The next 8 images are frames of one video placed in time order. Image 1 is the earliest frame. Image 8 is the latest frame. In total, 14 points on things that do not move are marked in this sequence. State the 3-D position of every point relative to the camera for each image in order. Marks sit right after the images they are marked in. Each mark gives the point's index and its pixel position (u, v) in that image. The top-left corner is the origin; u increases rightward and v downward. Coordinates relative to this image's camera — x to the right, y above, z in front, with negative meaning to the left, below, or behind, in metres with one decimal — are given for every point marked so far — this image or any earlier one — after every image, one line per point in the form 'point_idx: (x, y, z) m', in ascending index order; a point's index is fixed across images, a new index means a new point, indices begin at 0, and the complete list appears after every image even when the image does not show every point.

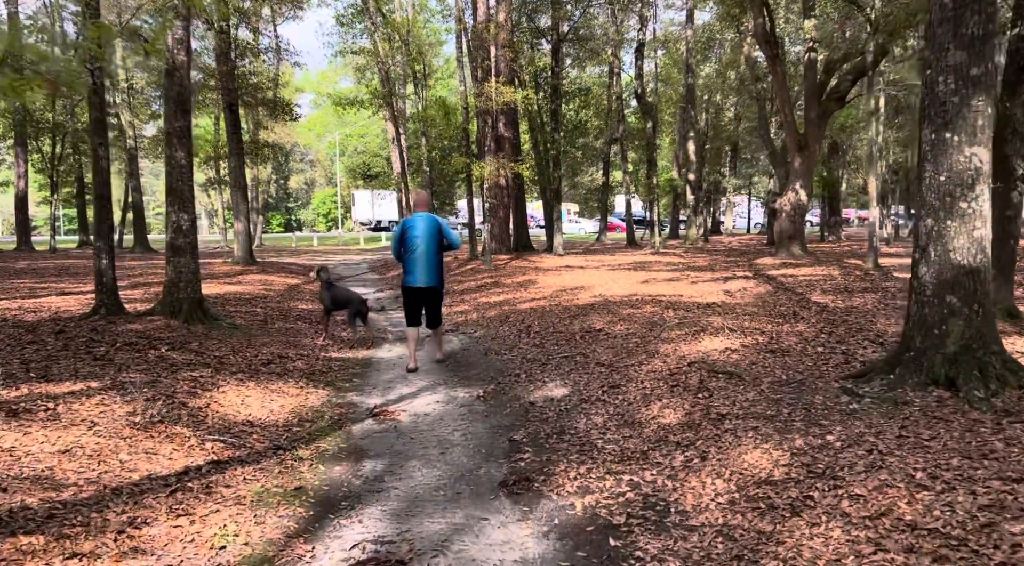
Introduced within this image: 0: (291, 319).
0: (-2.9, -0.5, +9.9) m
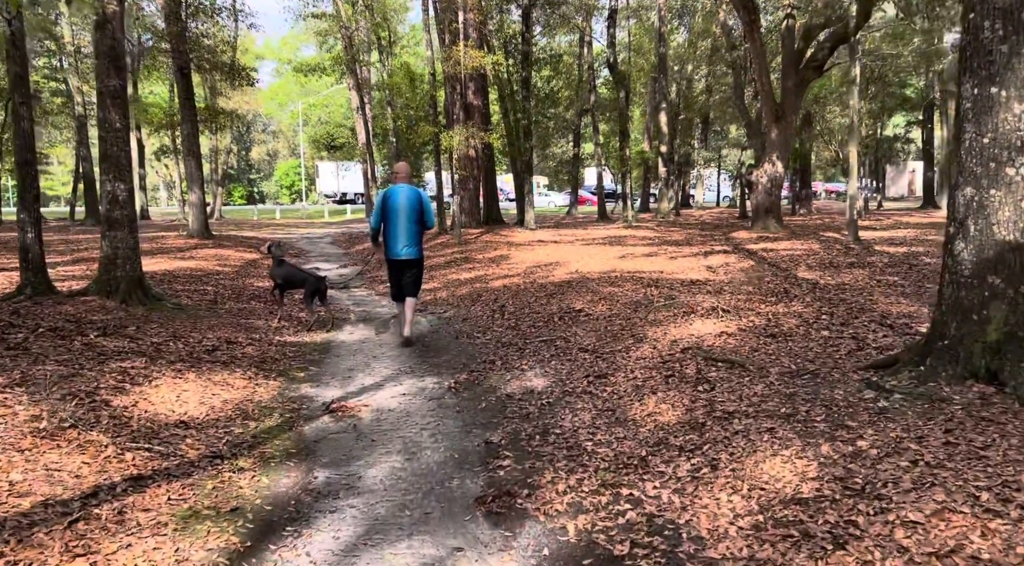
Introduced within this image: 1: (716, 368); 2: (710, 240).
0: (-3.2, -0.2, +9.2) m
1: (+1.3, -0.5, +4.7) m
2: (+4.1, +0.9, +16.2) m
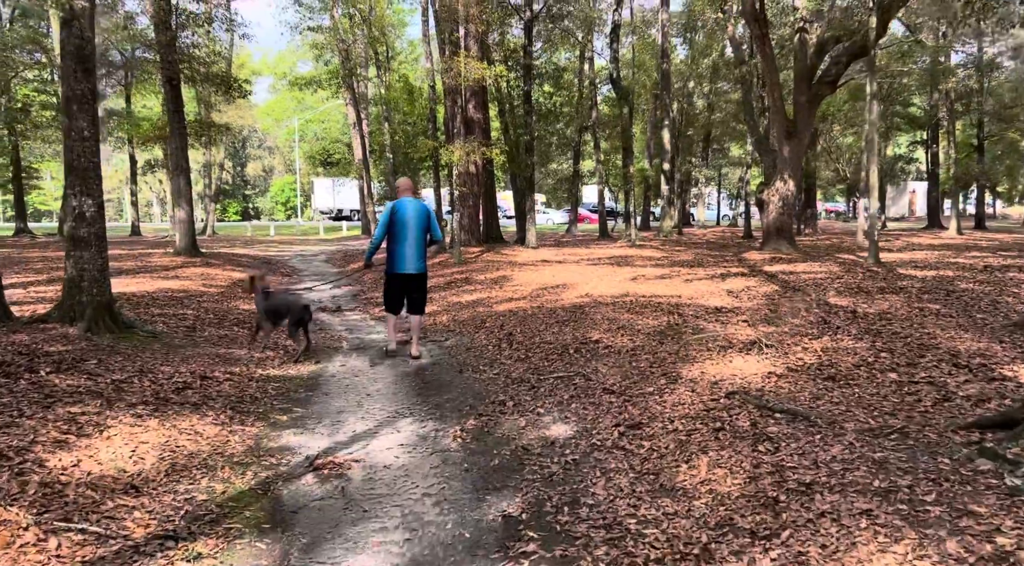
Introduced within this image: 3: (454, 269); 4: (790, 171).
0: (-3.1, -0.5, +8.4) m
1: (+1.4, -0.7, +4.0) m
2: (+4.2, +0.4, +15.5) m
3: (-1.1, +0.3, +14.0) m
4: (+6.3, +2.6, +17.7) m
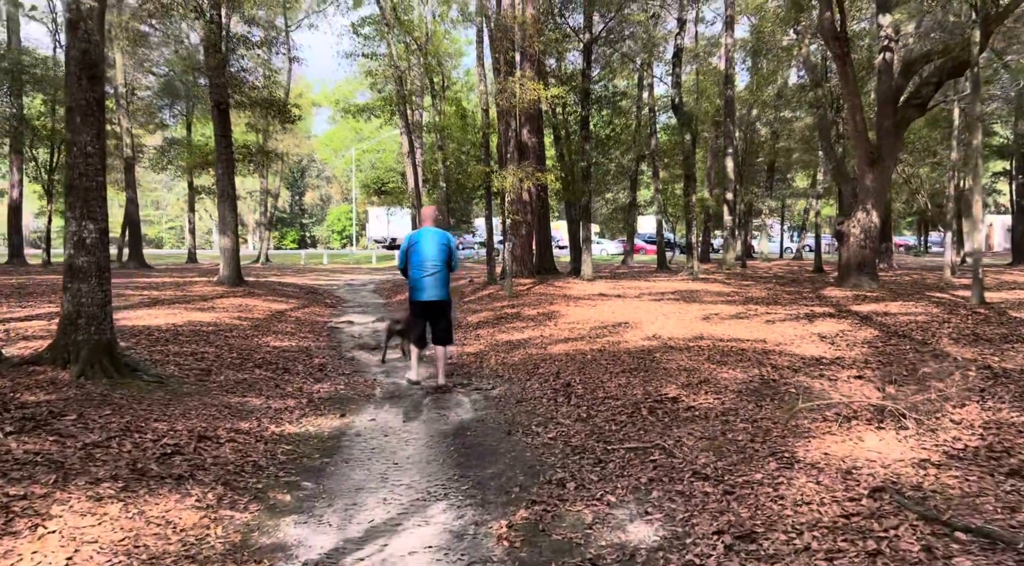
0: (-2.6, -0.8, +7.5) m
1: (+1.6, -0.9, +2.8) m
2: (+5.2, -0.3, +14.1) m
3: (-0.1, -0.3, +13.0) m
4: (+7.5, +1.7, +16.2) m
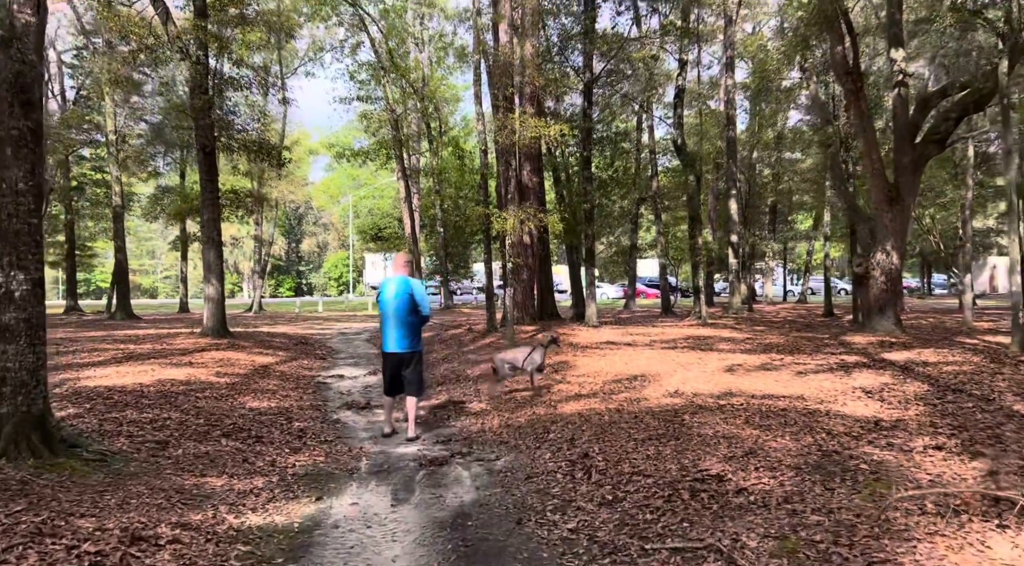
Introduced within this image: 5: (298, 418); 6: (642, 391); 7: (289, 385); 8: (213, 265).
0: (-2.5, -1.3, +6.5) m
1: (+1.7, -1.1, +1.8) m
2: (+5.2, -1.1, +13.1) m
3: (-0.1, -1.1, +12.0) m
4: (+7.6, +0.8, +15.4) m
5: (-2.2, -1.4, +7.9) m
6: (+1.4, -1.1, +8.1) m
7: (-3.0, -1.4, +10.4) m
8: (-6.1, +0.4, +15.9) m
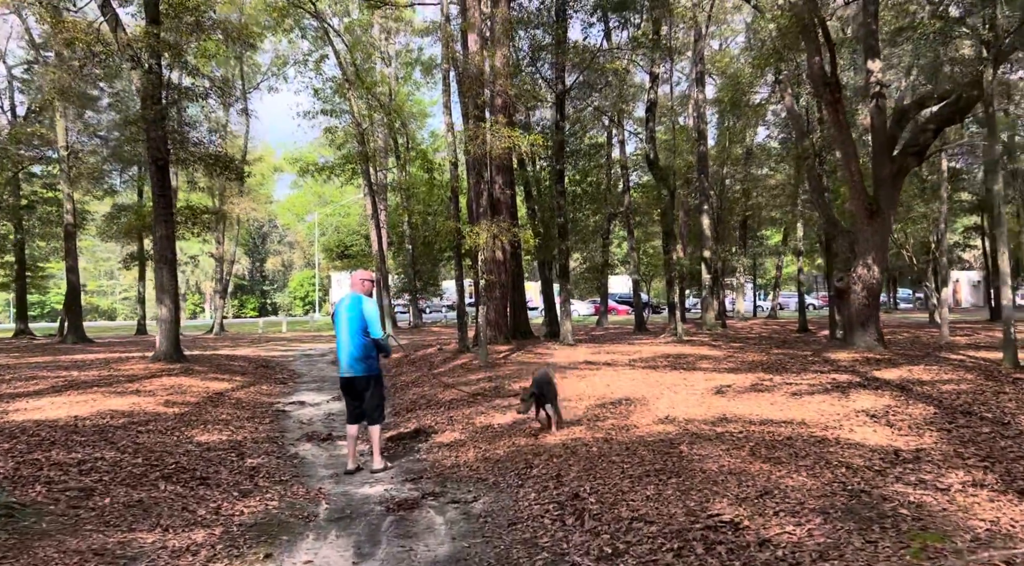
0: (-2.7, -1.4, +5.7) m
1: (+1.7, -1.1, +1.2) m
2: (+4.8, -1.3, +12.7) m
3: (-0.5, -1.4, +11.3) m
4: (+7.0, +0.6, +15.0) m
5: (-2.4, -1.6, +7.1) m
6: (+1.1, -1.3, +7.4) m
7: (-3.3, -1.6, +9.6) m
8: (-6.7, 0.0, +14.9) m
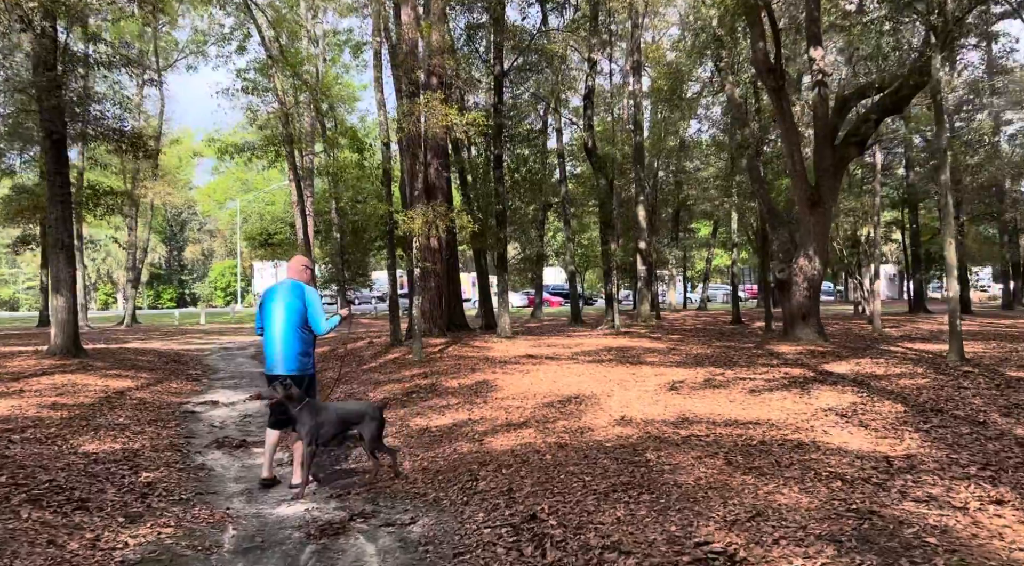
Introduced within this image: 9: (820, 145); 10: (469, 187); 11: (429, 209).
0: (-3.0, -1.3, +4.7) m
1: (+1.7, -1.1, +0.5) m
2: (+3.8, -1.2, +12.3) m
3: (-1.3, -1.2, +10.4) m
4: (+5.8, +0.7, +14.8) m
5: (-2.9, -1.4, +6.1) m
6: (+0.6, -1.2, +6.7) m
7: (-4.0, -1.5, +8.5) m
8: (-7.8, +0.2, +13.5) m
9: (+5.8, +2.6, +14.7) m
10: (-1.0, +2.3, +18.0) m
11: (-1.3, +1.2, +12.4) m
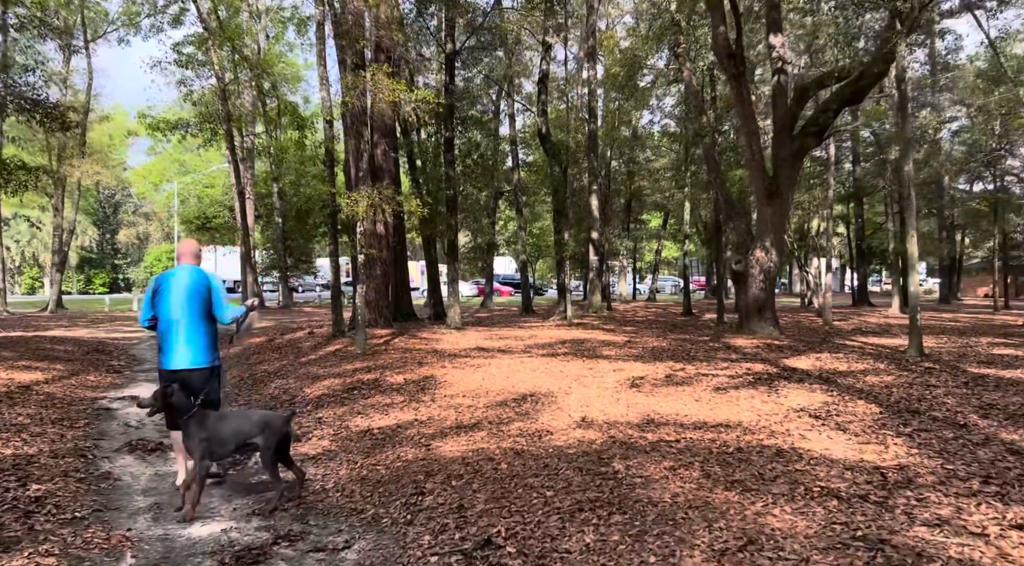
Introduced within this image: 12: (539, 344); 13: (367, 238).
0: (-3.2, -1.2, +3.8) m
1: (+1.8, -1.1, 0.0) m
2: (+3.1, -1.0, +11.9) m
3: (-2.0, -1.0, +9.7) m
4: (+4.9, +0.9, +14.5) m
5: (-3.2, -1.3, +5.3) m
6: (+0.2, -1.1, +6.1) m
7: (-4.5, -1.3, +7.6) m
8: (-8.6, +0.5, +12.3) m
9: (+5.0, +2.8, +14.4) m
10: (-2.1, +2.6, +17.2) m
11: (-2.1, +1.4, +11.7) m
12: (+0.5, -1.0, +12.8) m
13: (-2.4, +0.7, +13.1) m
